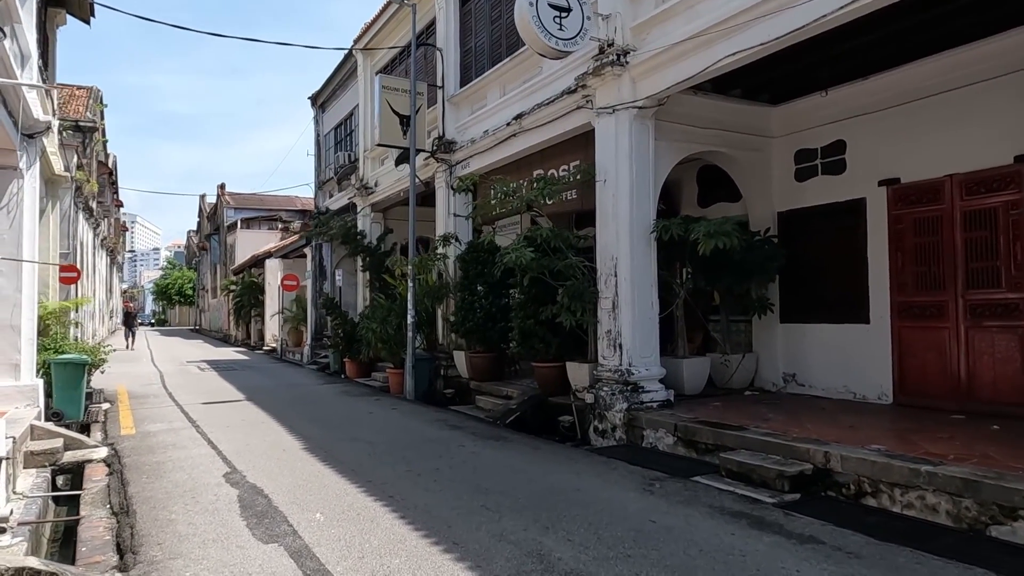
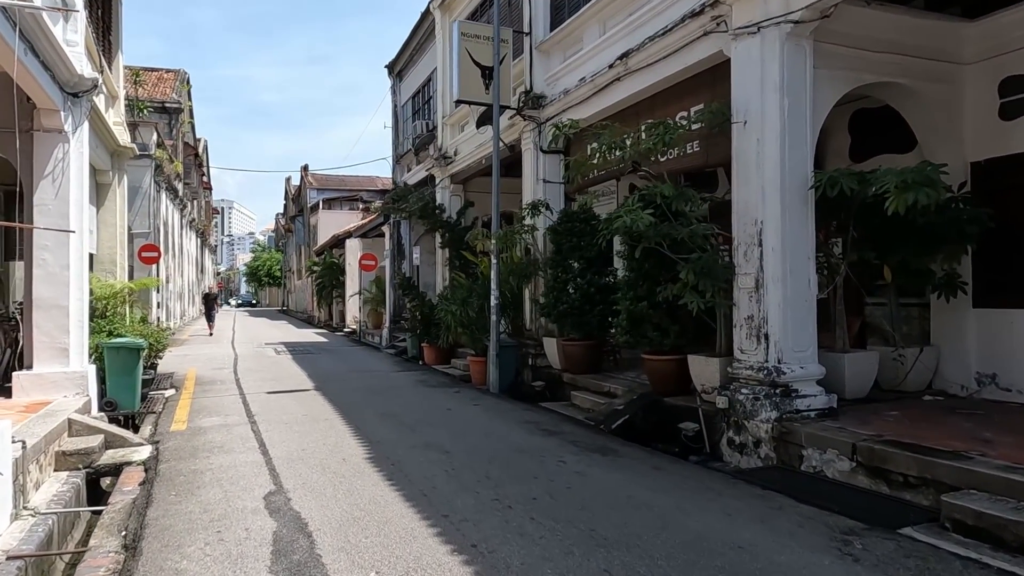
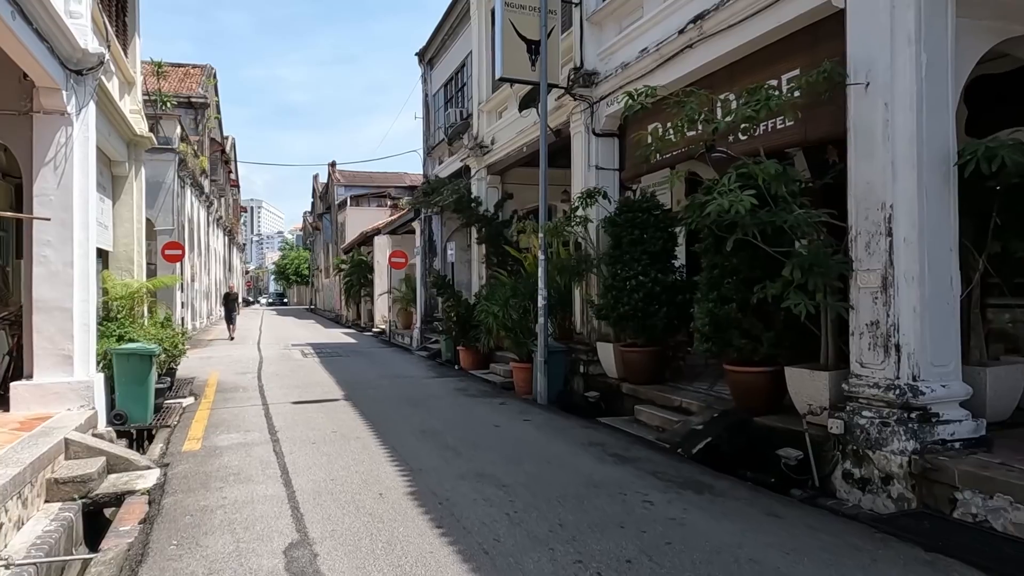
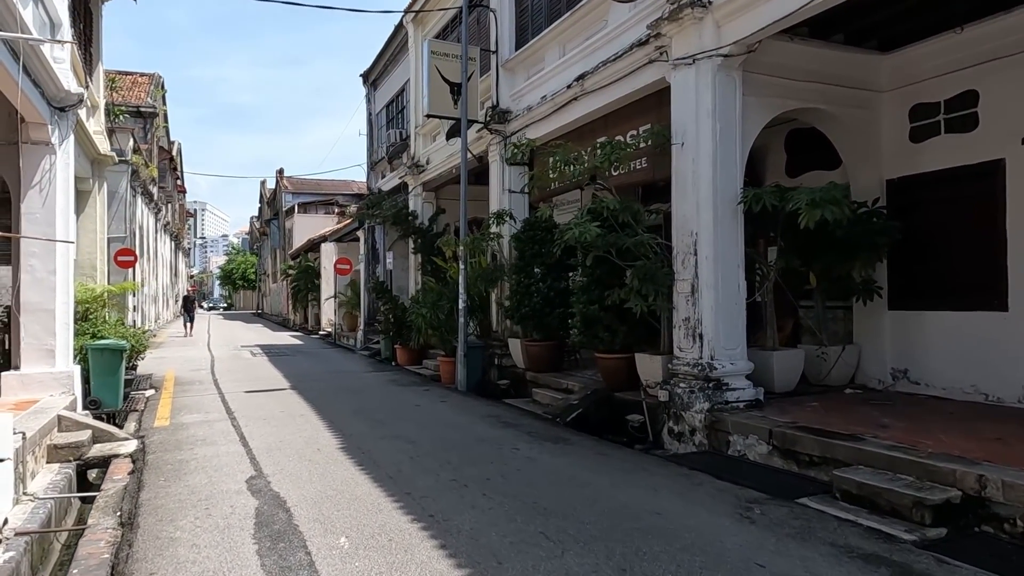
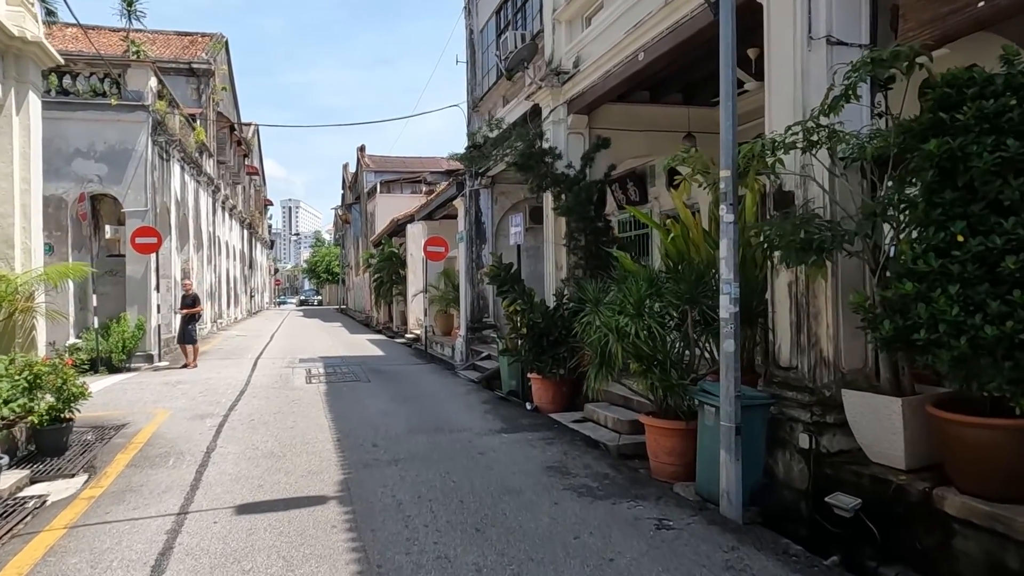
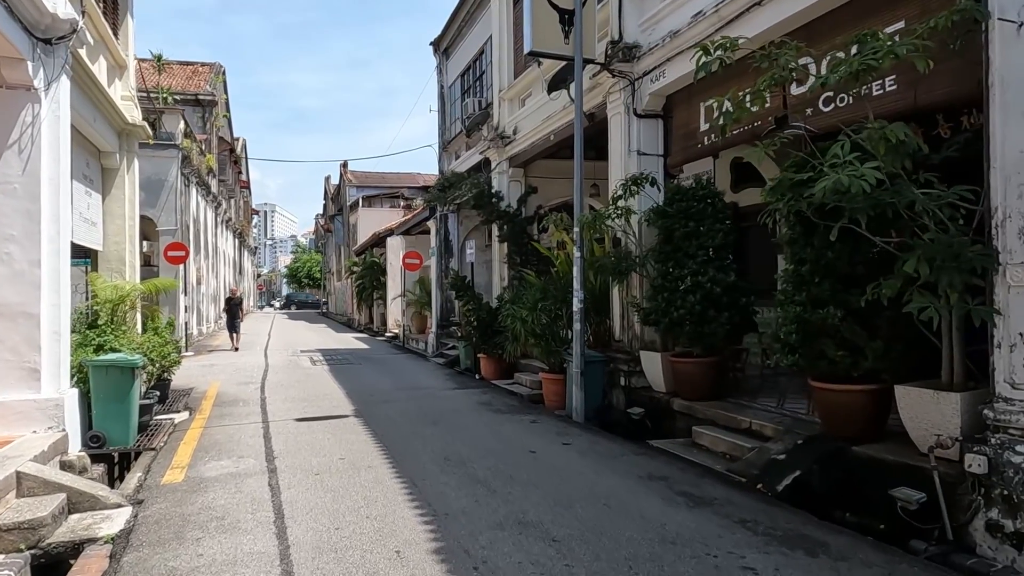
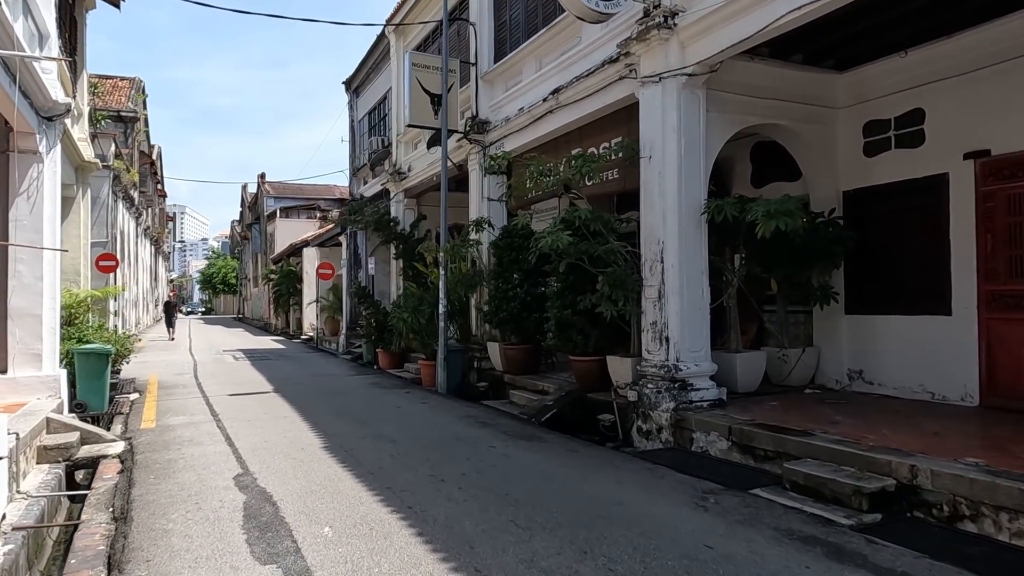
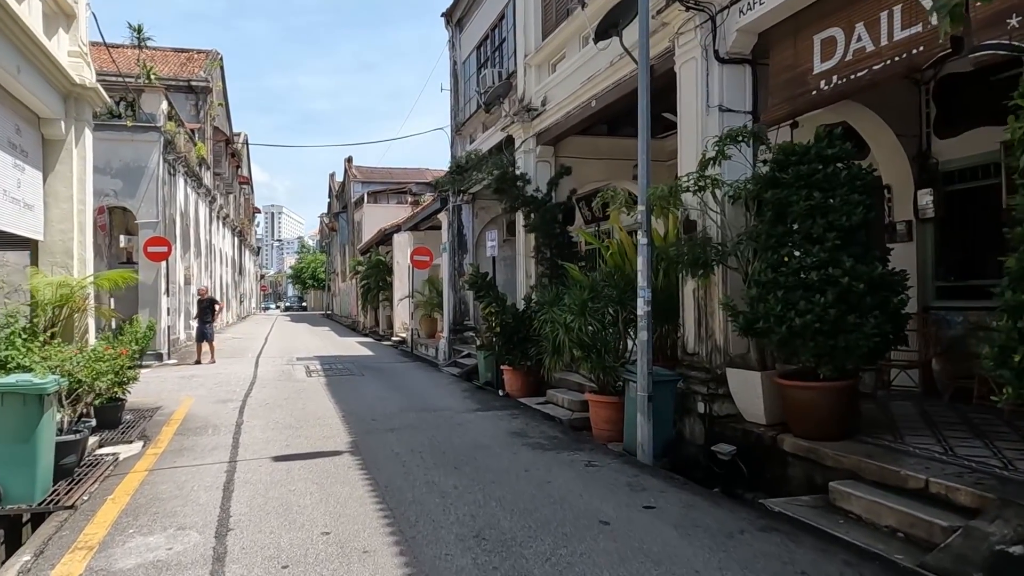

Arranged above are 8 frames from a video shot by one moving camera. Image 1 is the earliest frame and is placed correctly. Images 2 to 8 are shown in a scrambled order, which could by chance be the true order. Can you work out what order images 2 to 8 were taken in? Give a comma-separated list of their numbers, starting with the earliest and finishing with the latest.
7, 4, 2, 3, 6, 8, 5
